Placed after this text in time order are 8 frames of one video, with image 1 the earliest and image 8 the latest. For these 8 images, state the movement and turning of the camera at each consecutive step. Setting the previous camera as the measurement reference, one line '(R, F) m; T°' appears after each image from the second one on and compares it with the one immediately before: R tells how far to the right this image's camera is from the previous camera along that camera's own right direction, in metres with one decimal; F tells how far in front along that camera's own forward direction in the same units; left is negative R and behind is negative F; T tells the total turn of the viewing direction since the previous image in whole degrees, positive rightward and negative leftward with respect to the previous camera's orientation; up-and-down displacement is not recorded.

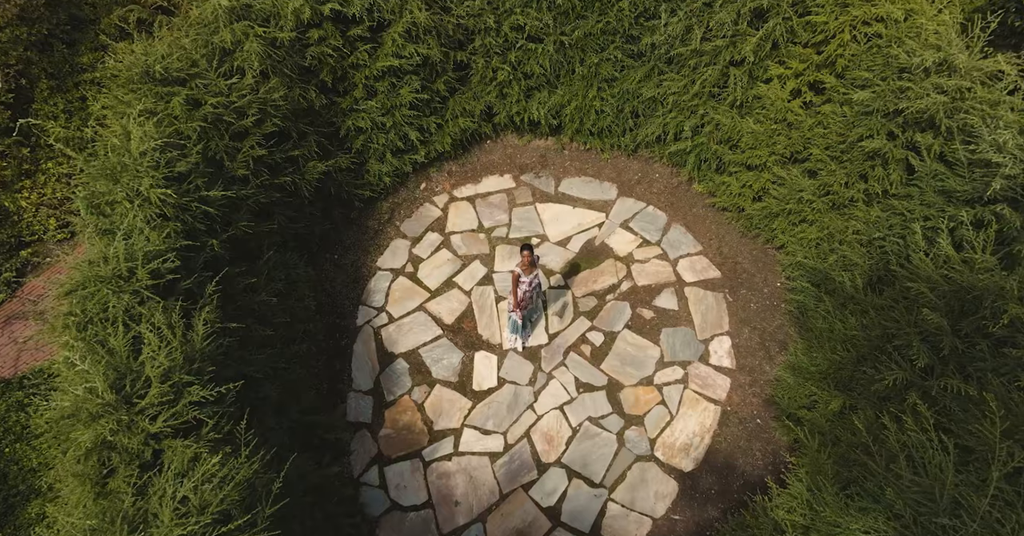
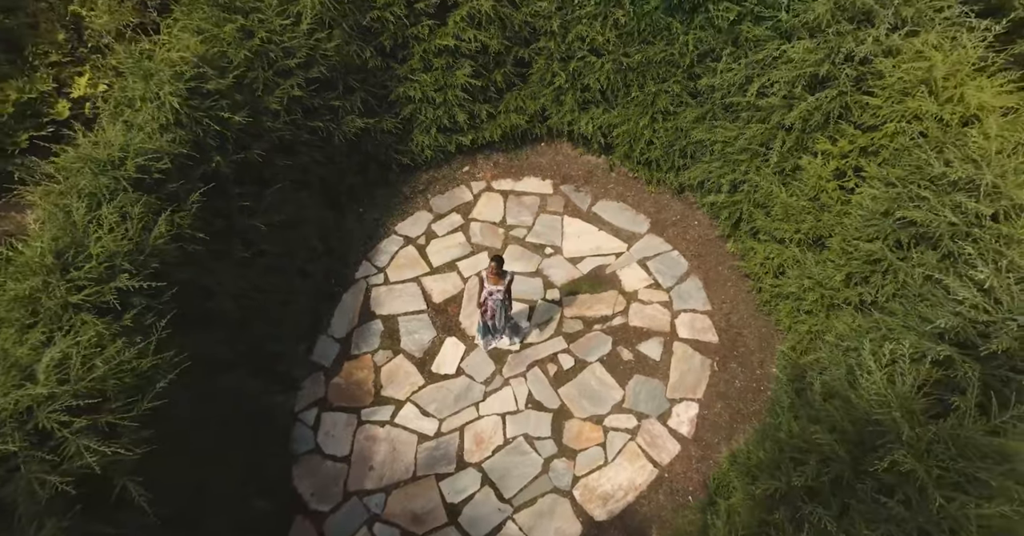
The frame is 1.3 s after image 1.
(+1.1, +0.1) m; -10°
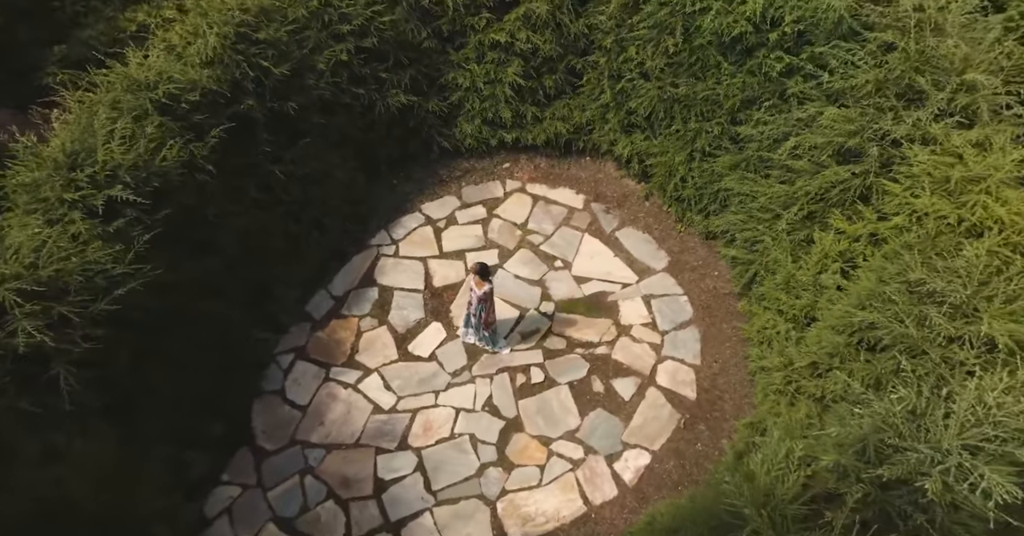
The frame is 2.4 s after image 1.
(+0.9, +0.1) m; -8°
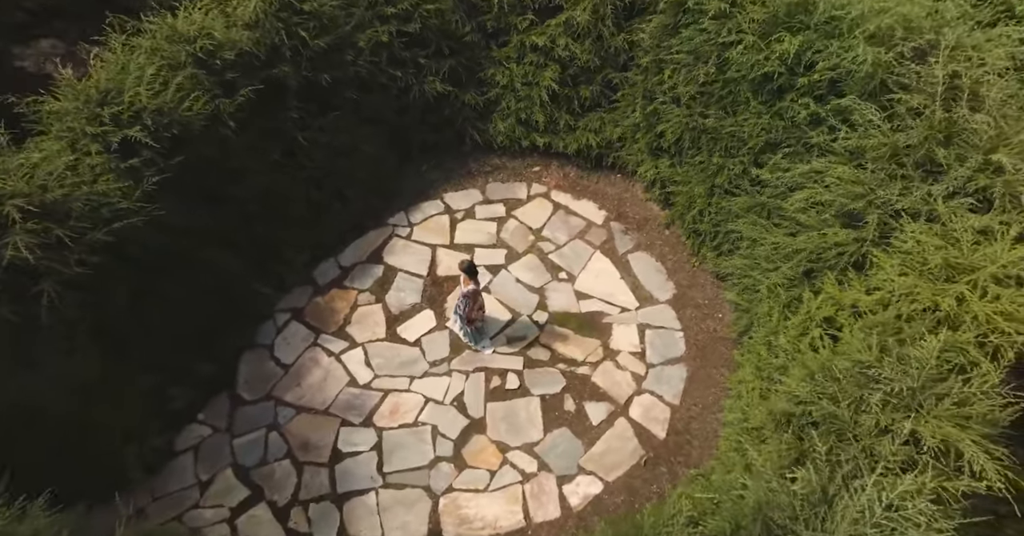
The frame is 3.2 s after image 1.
(+0.7, +0.1) m; -6°
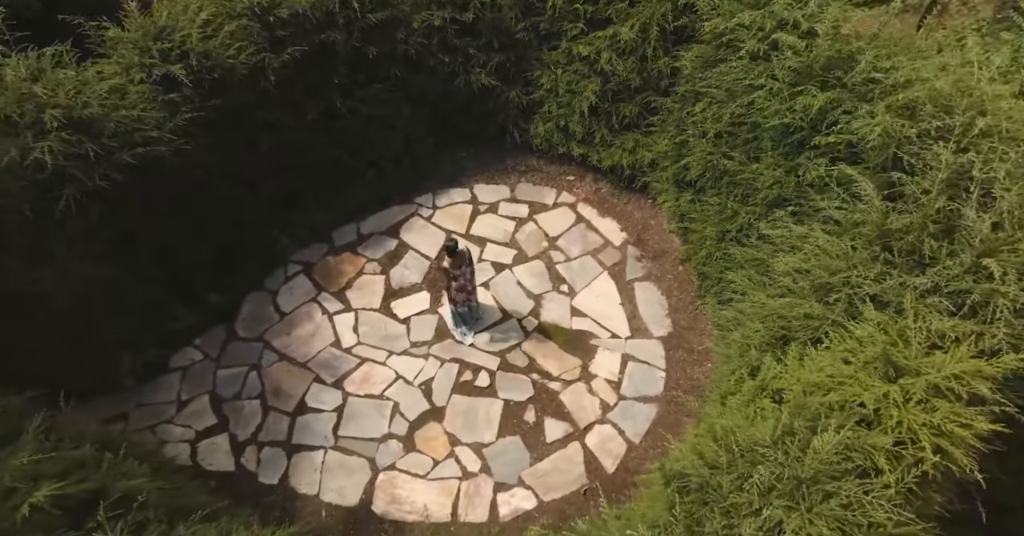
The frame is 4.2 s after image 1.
(+0.8, +0.1) m; -8°
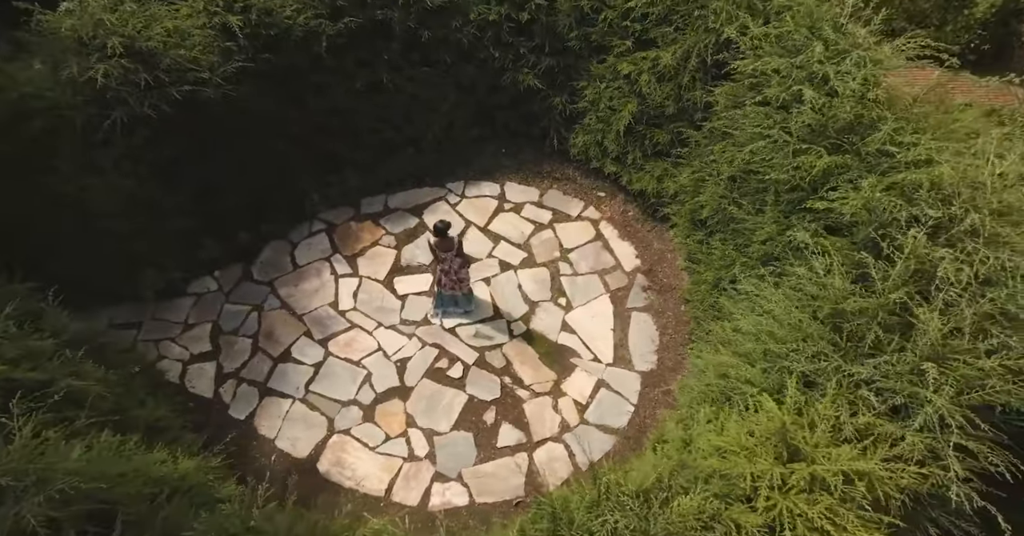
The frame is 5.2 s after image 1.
(+0.8, 0.0) m; -8°
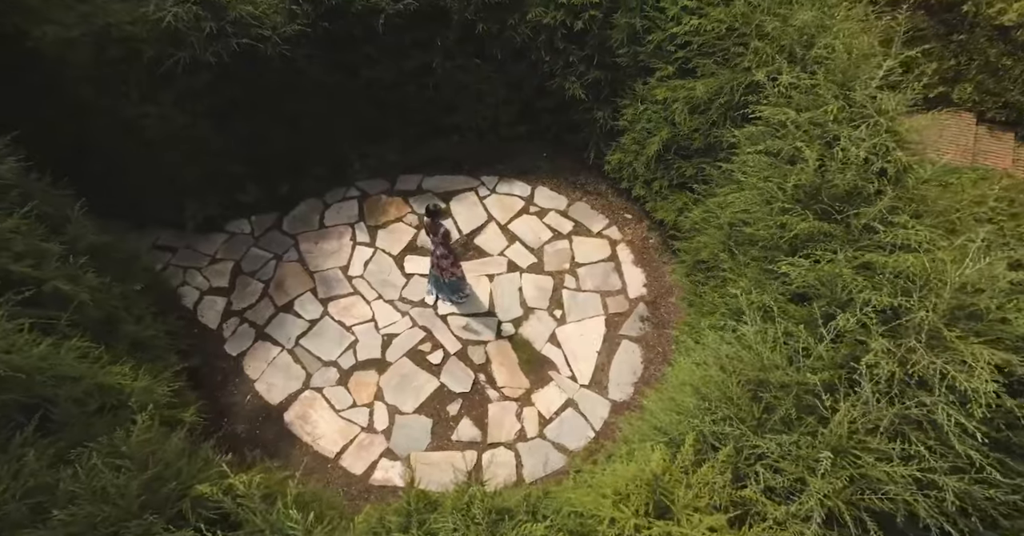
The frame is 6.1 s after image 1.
(+0.8, 0.0) m; -8°
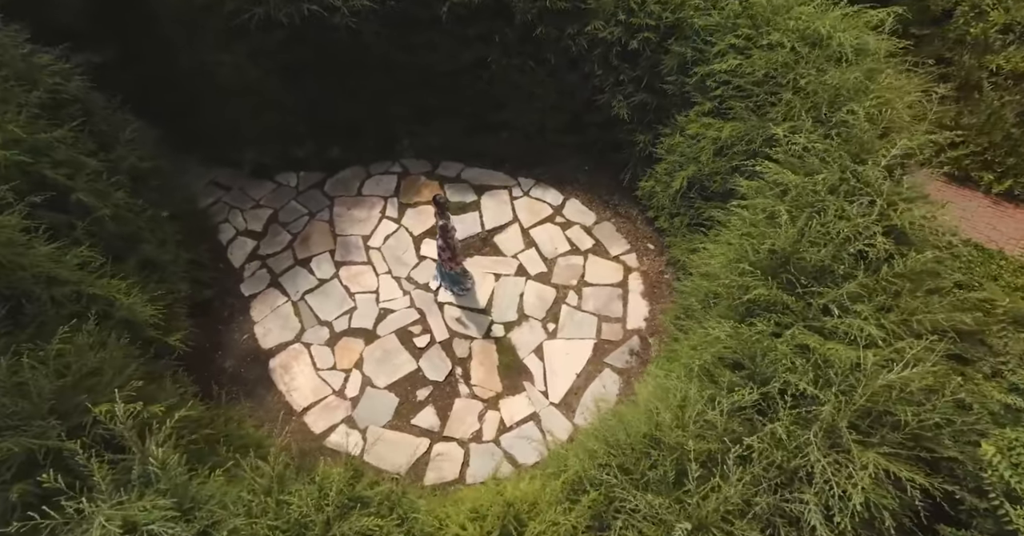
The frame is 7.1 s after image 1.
(+0.8, 0.0) m; -8°
